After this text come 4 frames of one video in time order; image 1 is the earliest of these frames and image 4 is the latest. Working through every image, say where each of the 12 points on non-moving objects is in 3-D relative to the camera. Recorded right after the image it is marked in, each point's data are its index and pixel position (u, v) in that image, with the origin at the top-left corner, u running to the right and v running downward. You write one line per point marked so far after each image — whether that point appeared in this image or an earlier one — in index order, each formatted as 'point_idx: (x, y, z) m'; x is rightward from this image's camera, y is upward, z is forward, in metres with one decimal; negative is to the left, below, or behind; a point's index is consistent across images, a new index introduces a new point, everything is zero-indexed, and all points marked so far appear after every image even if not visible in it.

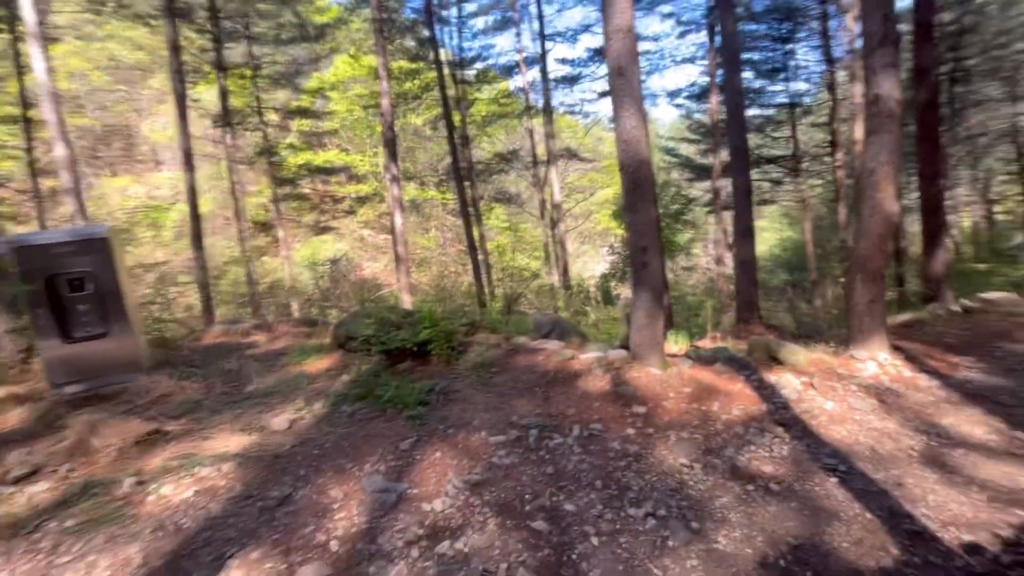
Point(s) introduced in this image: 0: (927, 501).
0: (+2.5, -1.3, +2.9) m
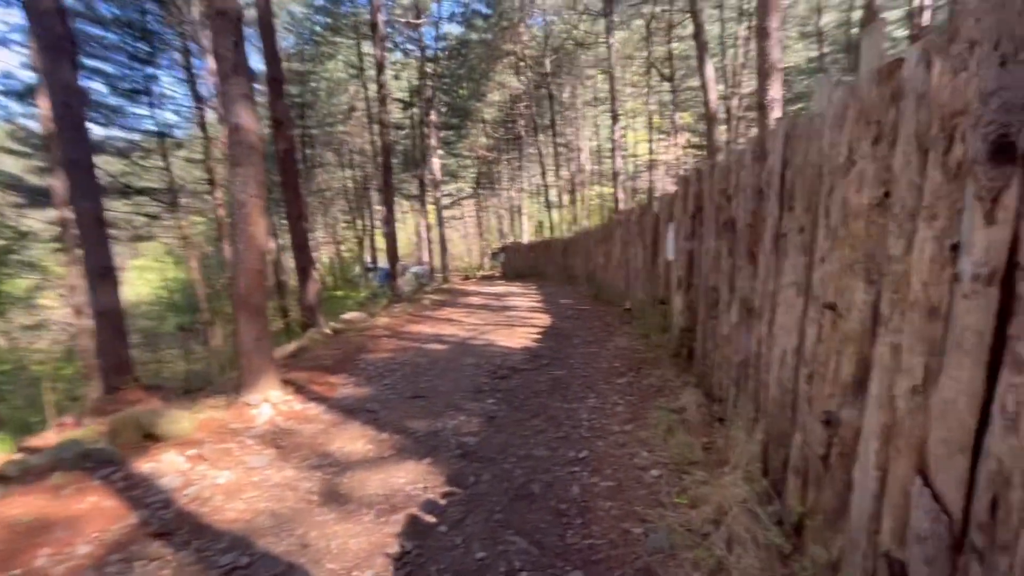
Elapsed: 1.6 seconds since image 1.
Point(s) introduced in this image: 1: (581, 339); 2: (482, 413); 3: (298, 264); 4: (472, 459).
0: (-1.0, -1.5, +2.7) m
1: (+1.1, -0.8, +7.9) m
2: (-0.3, -1.2, +4.8) m
3: (-4.7, +0.5, +10.5) m
4: (-0.3, -1.3, +3.8) m
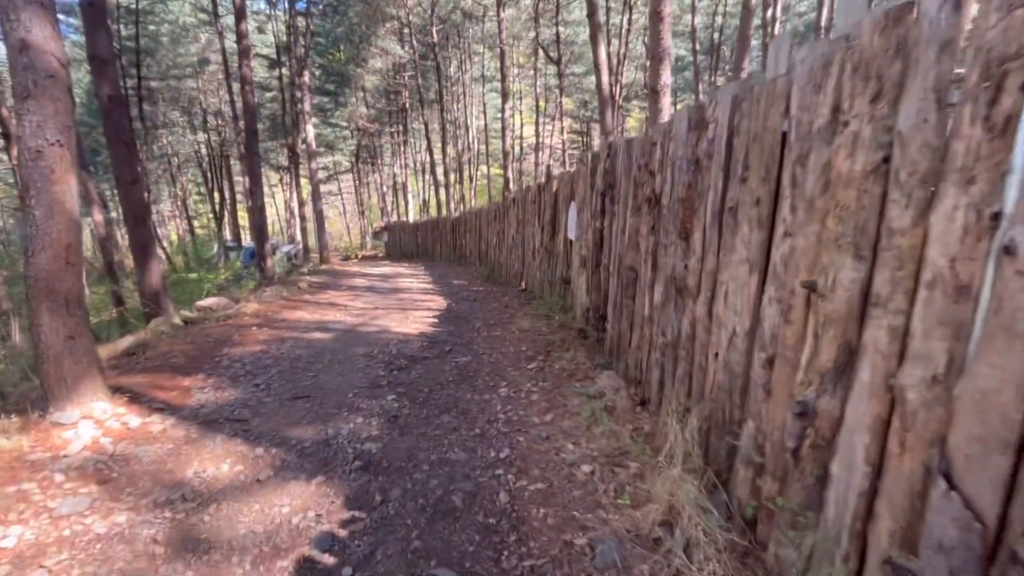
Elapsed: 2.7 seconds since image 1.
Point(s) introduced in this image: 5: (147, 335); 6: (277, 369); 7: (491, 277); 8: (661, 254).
0: (-1.3, -1.4, +2.0) m
1: (-0.5, -0.5, +7.5) m
2: (-1.1, -1.1, +4.1) m
3: (-6.8, +0.9, +8.6) m
4: (-0.9, -1.2, +3.2) m
5: (-4.8, -0.6, +6.4) m
6: (-2.5, -0.9, +5.1) m
7: (-0.6, +0.3, +13.4) m
8: (+1.1, +0.2, +3.5) m
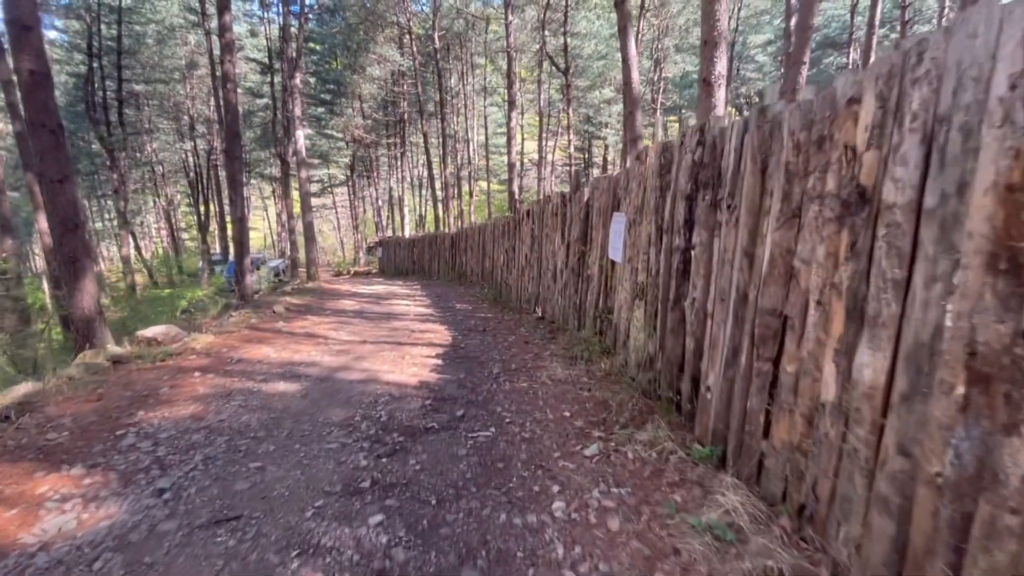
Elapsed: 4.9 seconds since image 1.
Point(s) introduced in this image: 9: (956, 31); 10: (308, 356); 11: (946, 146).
0: (-1.0, -1.6, +0.2) m
1: (-0.2, -0.9, +5.8) m
2: (-0.8, -1.3, +2.4) m
3: (-6.4, +0.5, +6.9) m
4: (-0.5, -1.5, +1.4) m
5: (-4.5, -0.9, +4.6) m
6: (-2.2, -1.2, +3.4) m
7: (-0.3, -0.3, +11.7) m
8: (+1.5, 0.0, +1.9) m
9: (+1.5, +0.9, +1.7) m
10: (-2.6, -0.9, +6.1) m
11: (+1.5, +0.5, +1.7) m
